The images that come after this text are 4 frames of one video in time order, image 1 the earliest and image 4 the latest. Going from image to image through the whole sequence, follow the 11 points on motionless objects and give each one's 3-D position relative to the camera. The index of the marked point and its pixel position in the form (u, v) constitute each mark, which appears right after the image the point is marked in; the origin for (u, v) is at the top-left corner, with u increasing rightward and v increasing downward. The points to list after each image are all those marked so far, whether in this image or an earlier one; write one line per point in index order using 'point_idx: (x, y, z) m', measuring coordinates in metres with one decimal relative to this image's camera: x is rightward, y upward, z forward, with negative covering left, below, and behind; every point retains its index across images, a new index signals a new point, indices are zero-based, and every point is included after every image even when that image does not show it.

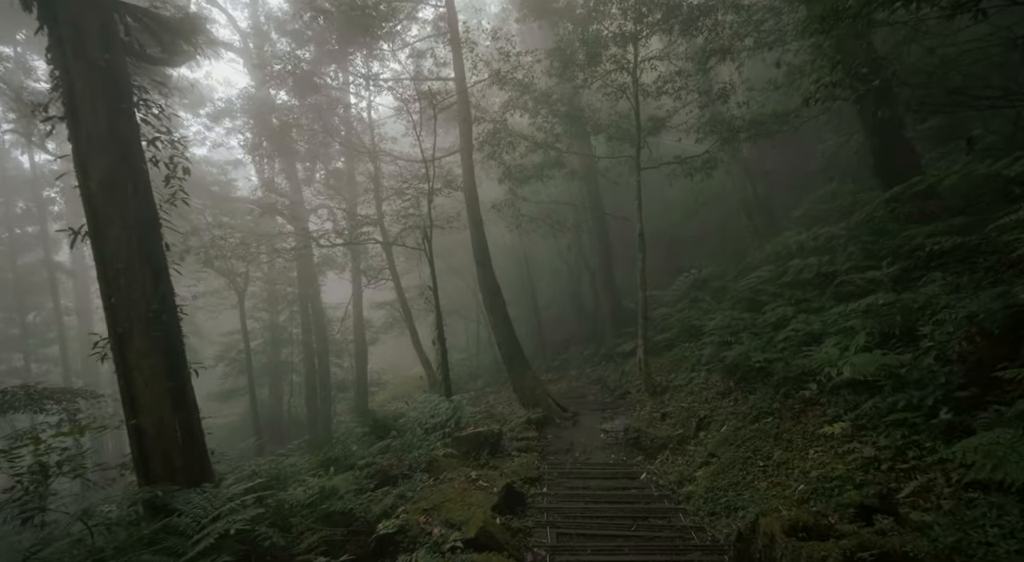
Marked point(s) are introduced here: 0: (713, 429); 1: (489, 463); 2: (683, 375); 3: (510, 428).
0: (+2.8, -2.1, +7.8) m
1: (-0.4, -2.8, +8.4) m
2: (+3.3, -1.8, +10.6) m
3: (-0.1, -2.7, +10.0) m
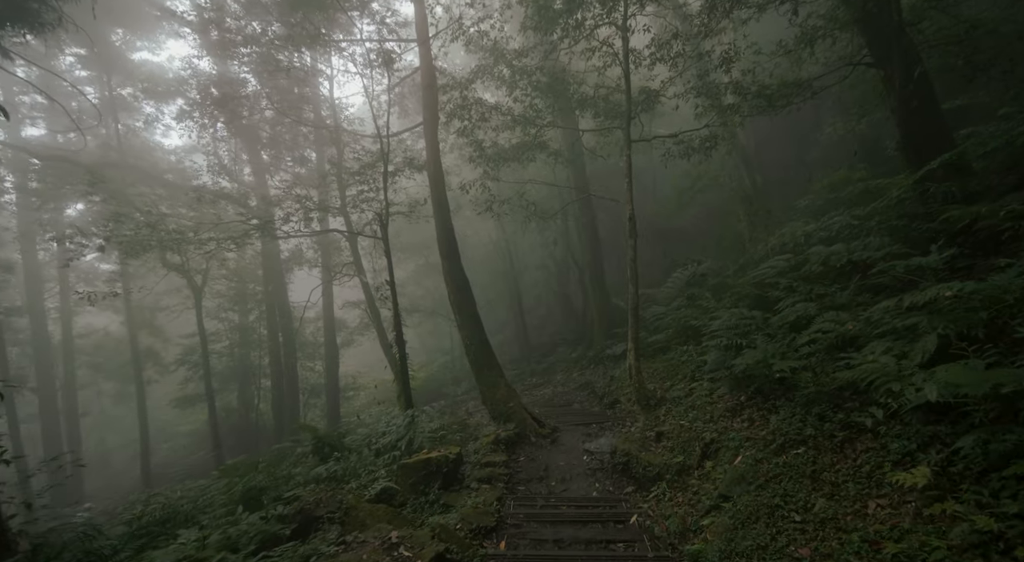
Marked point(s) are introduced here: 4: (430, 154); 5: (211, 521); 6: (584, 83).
0: (+2.3, -1.9, +6.1) m
1: (-0.9, -2.6, +6.7) m
2: (+2.7, -1.7, +9.0) m
3: (-0.6, -2.5, +8.3) m
4: (-1.7, +2.5, +11.2) m
5: (-3.8, -3.0, +7.0) m
6: (+1.6, +4.4, +12.5) m
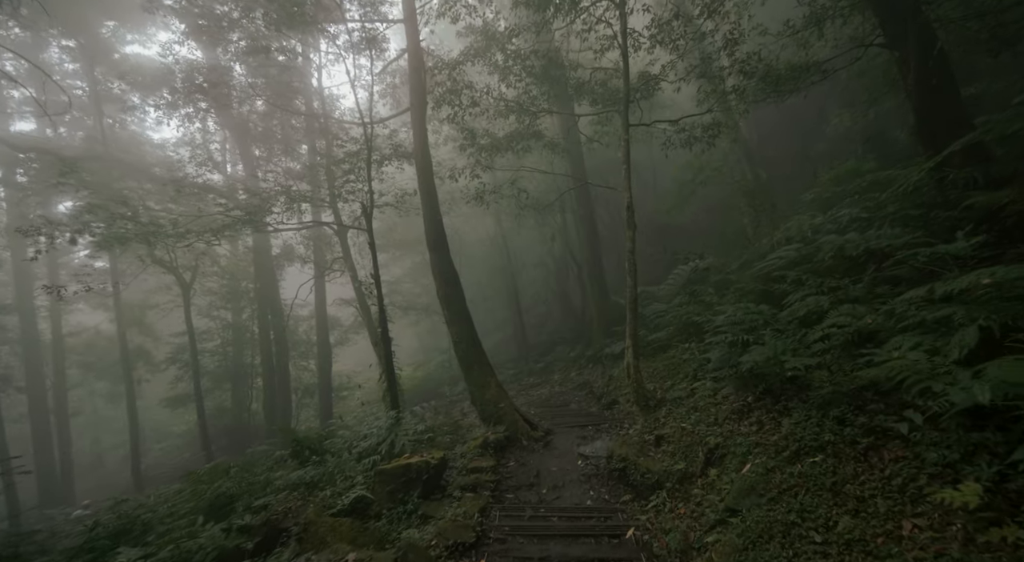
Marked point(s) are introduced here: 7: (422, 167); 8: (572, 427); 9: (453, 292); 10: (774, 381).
0: (+2.2, -1.8, +5.6) m
1: (-1.0, -2.5, +6.1) m
2: (+2.6, -1.6, +8.4) m
3: (-0.7, -2.4, +7.8) m
4: (-1.8, +2.7, +10.7) m
5: (-4.0, -2.9, +6.5) m
6: (+1.5, +4.5, +11.9) m
7: (-1.7, +2.2, +10.6) m
8: (+1.0, -2.5, +9.4) m
9: (-1.1, -0.2, +9.9) m
10: (+2.9, -1.1, +6.1) m
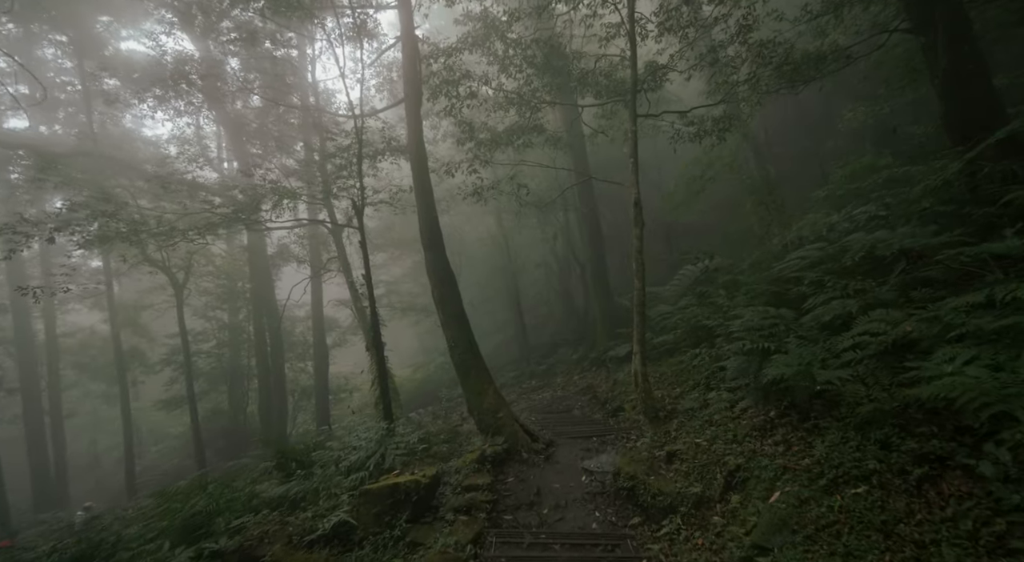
0: (+2.2, -1.9, +5.0) m
1: (-1.1, -2.5, +5.6) m
2: (+2.5, -1.6, +7.8) m
3: (-0.8, -2.5, +7.2) m
4: (-1.8, +2.6, +10.1) m
5: (-4.0, -2.9, +5.9) m
6: (+1.5, +4.5, +11.3) m
7: (-1.7, +2.1, +10.0) m
8: (+1.0, -2.5, +8.8) m
9: (-1.1, -0.2, +9.4) m
10: (+2.8, -1.1, +5.5) m
